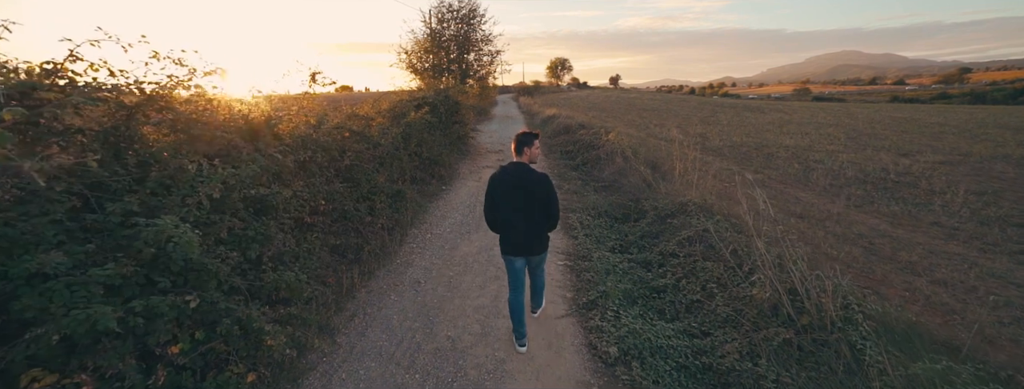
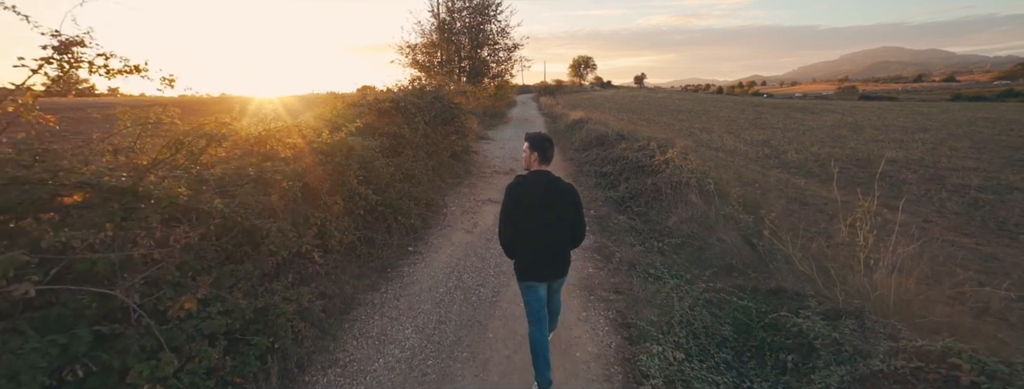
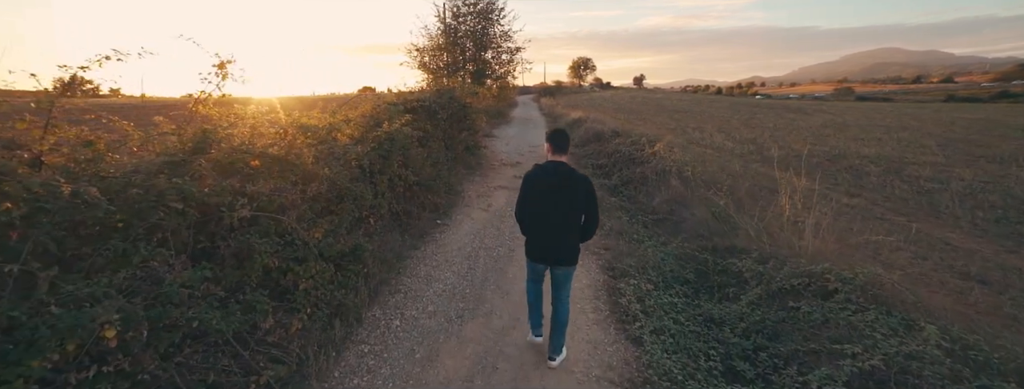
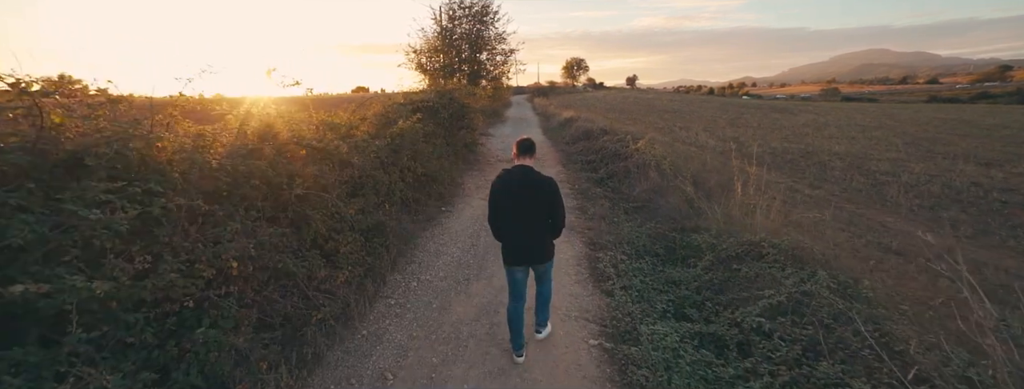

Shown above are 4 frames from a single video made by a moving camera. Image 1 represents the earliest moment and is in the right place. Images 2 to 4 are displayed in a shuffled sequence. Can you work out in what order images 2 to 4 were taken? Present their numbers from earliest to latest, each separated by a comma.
4, 3, 2
